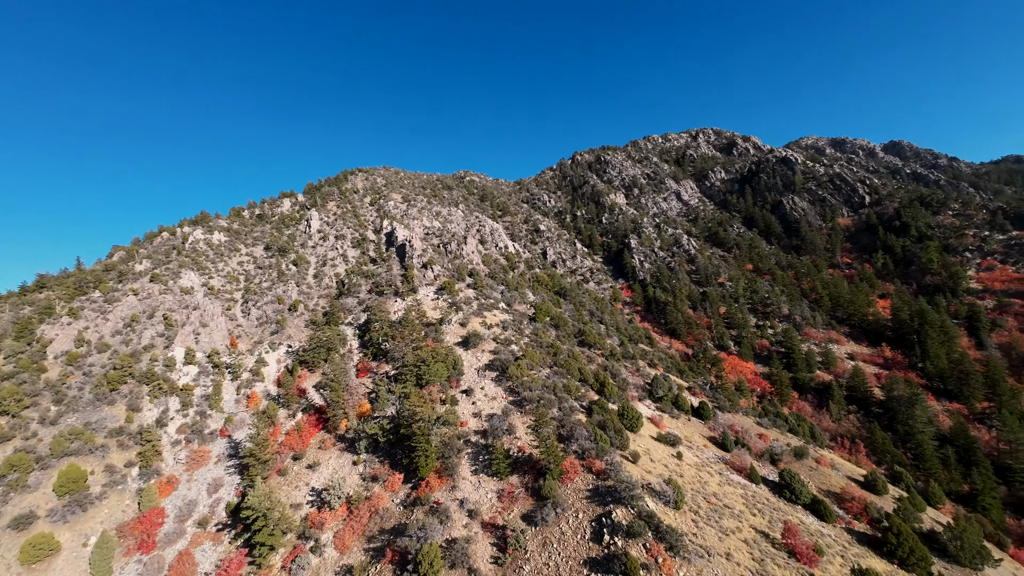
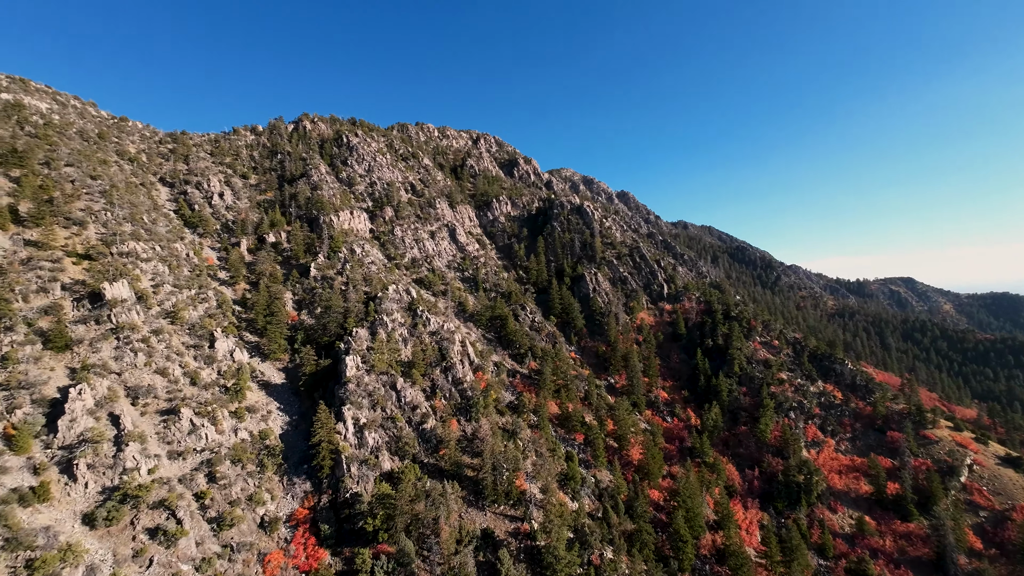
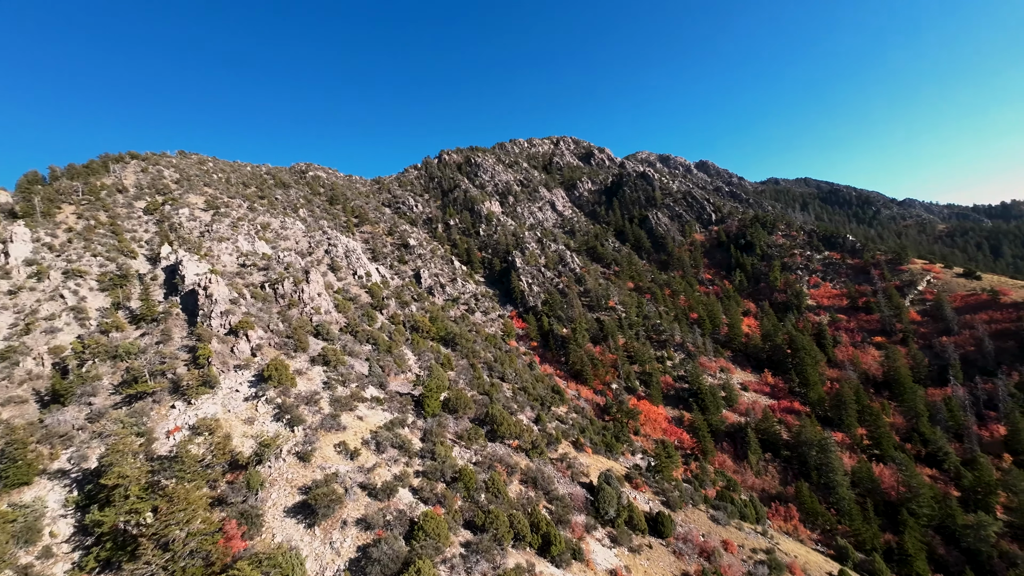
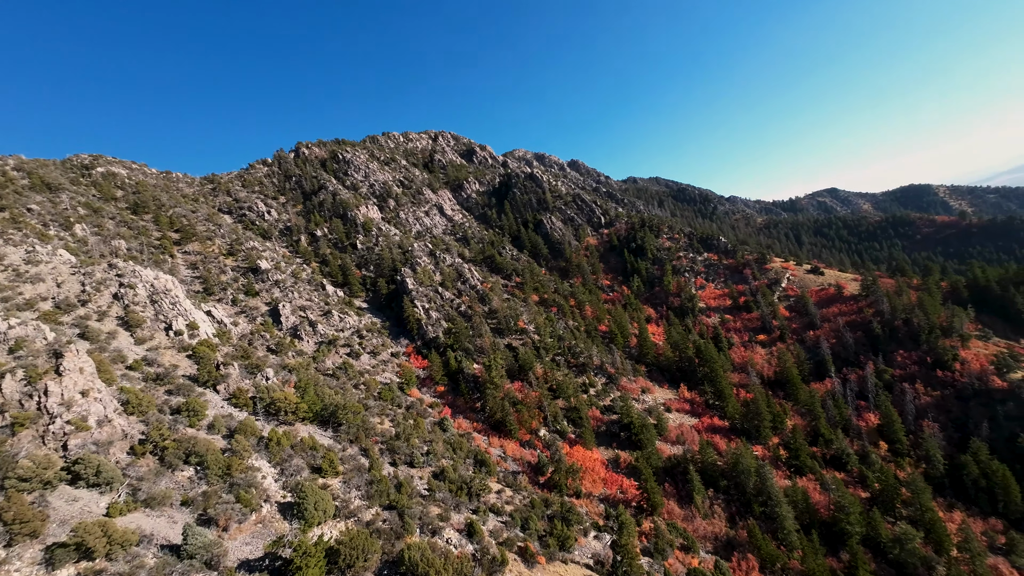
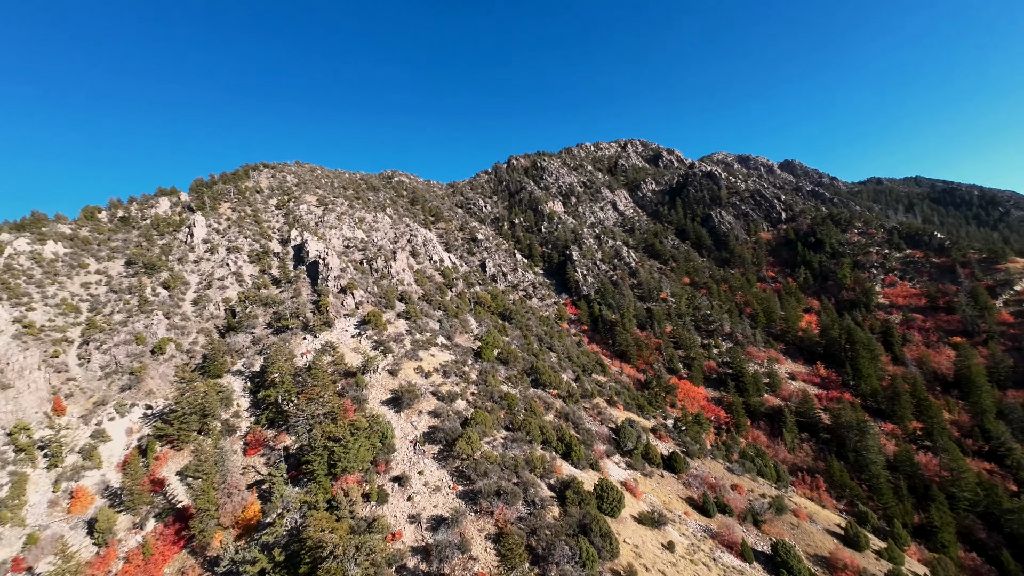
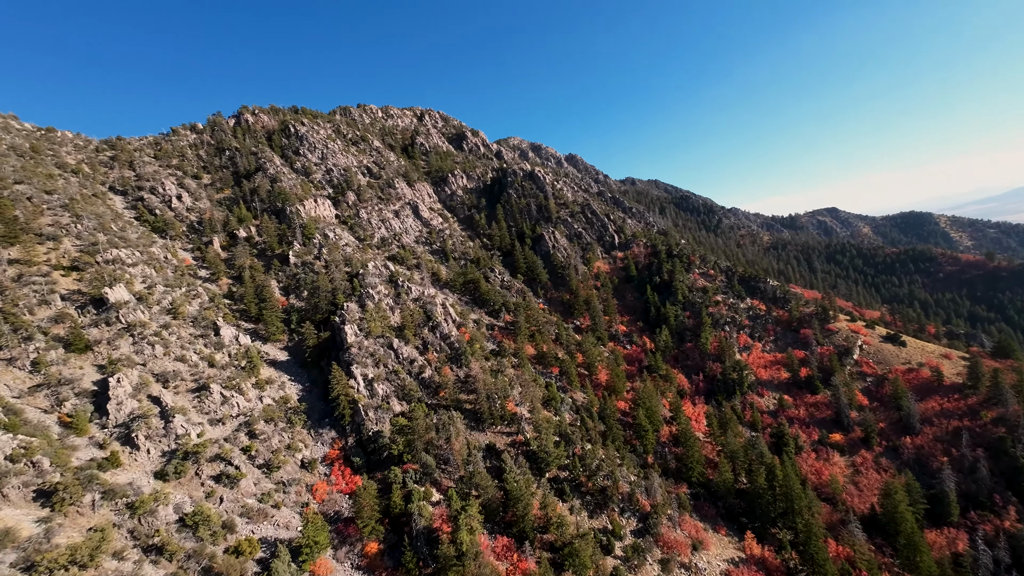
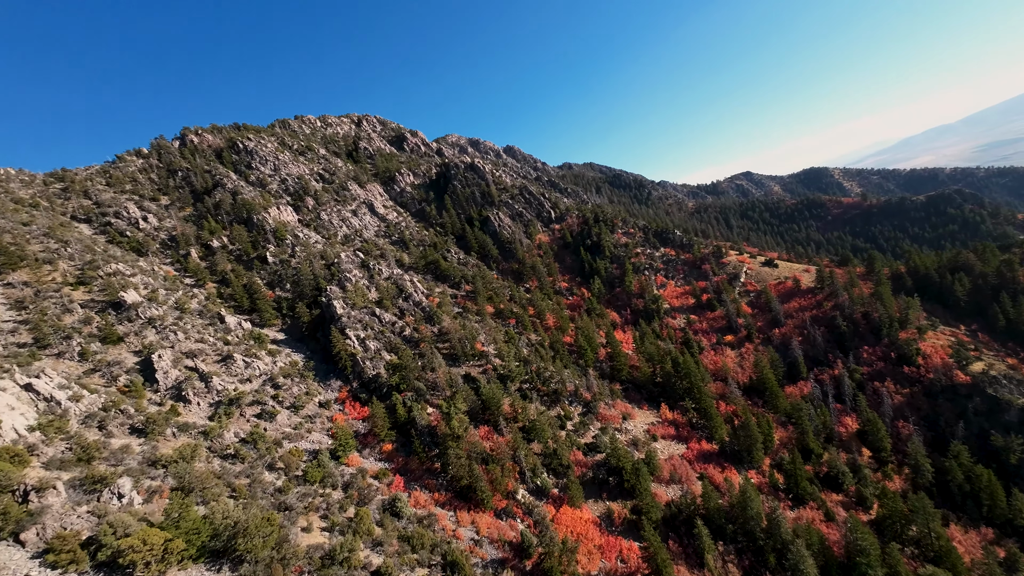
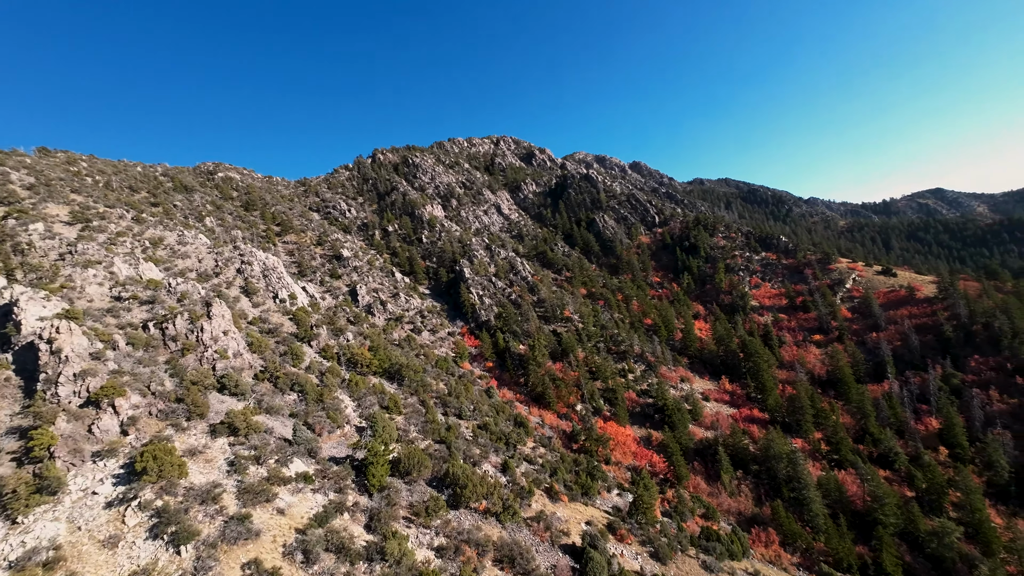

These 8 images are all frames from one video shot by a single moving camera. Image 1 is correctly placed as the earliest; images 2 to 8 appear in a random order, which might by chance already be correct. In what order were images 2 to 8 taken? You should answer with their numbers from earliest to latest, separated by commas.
5, 3, 8, 4, 7, 6, 2
